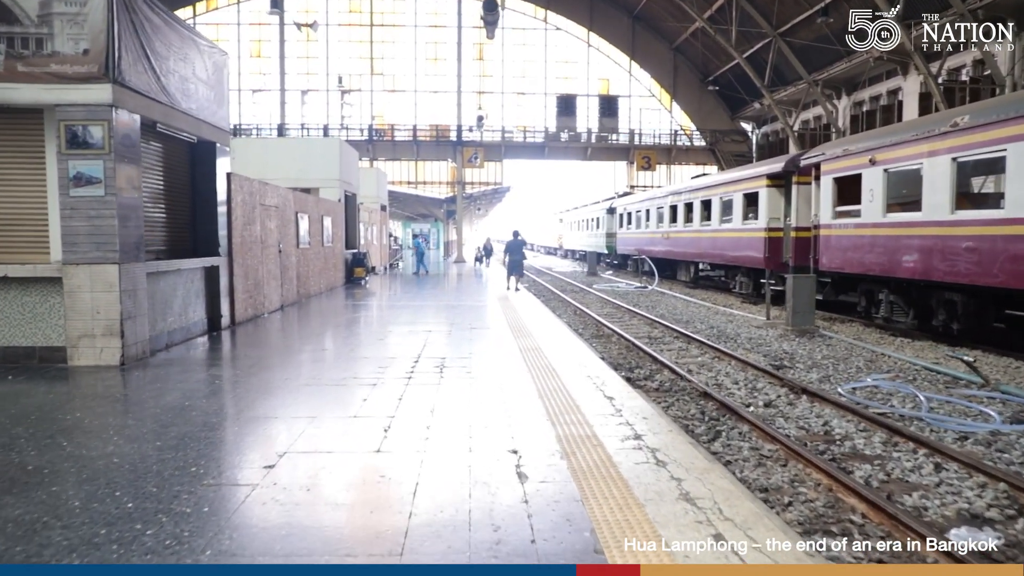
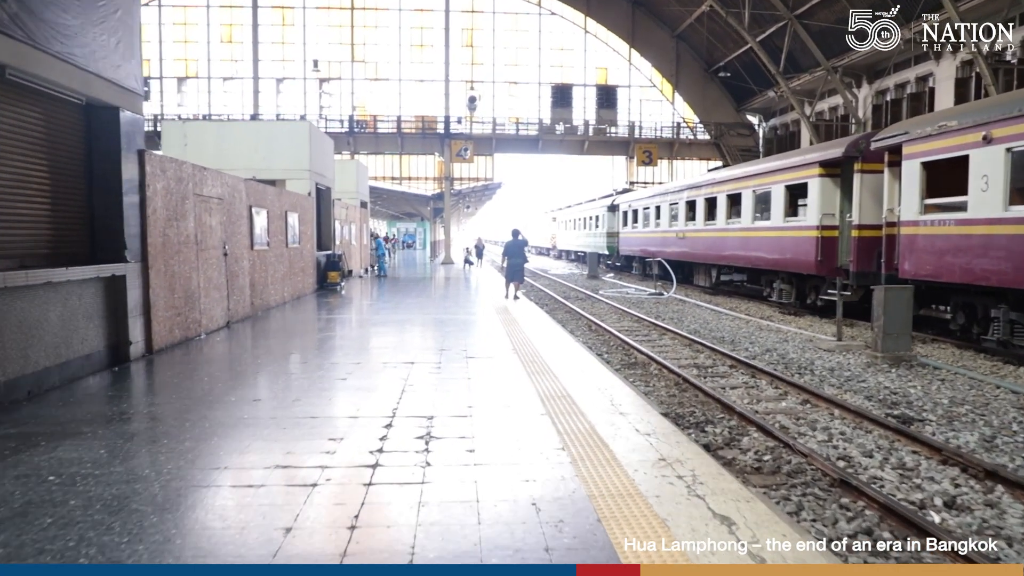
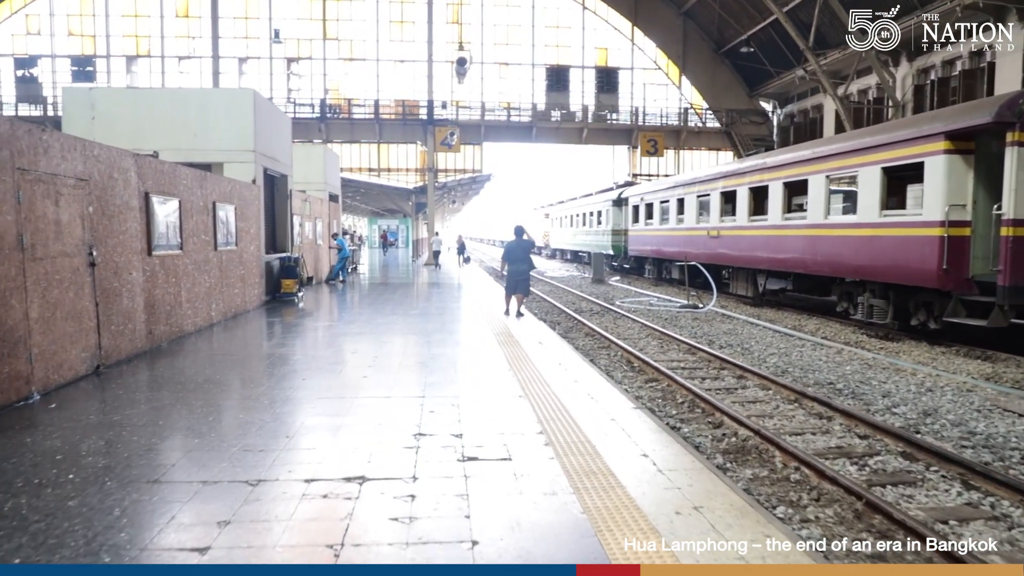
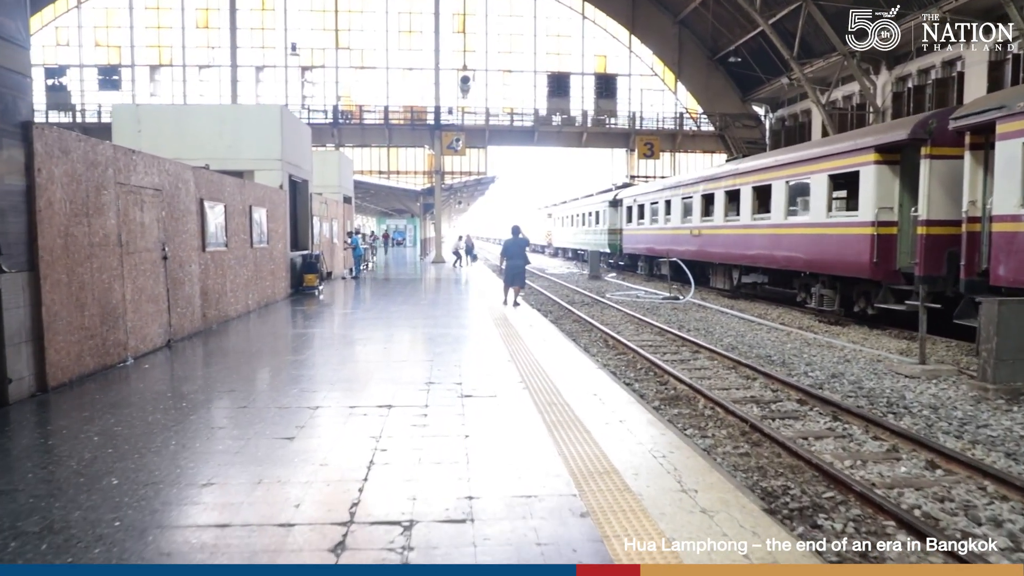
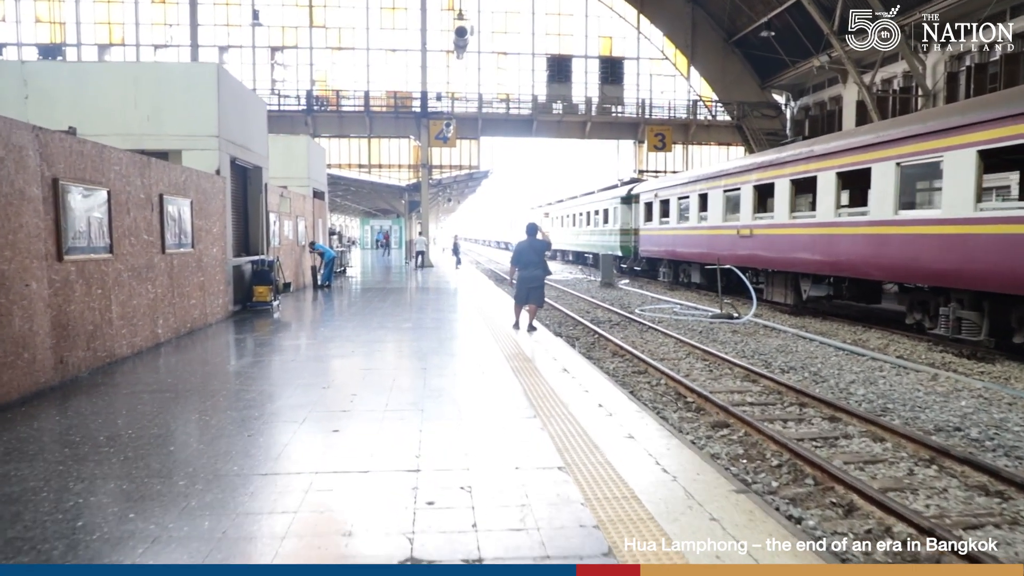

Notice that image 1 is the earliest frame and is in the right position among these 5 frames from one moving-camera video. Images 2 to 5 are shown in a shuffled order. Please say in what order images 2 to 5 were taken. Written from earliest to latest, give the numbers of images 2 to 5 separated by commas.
2, 4, 3, 5
